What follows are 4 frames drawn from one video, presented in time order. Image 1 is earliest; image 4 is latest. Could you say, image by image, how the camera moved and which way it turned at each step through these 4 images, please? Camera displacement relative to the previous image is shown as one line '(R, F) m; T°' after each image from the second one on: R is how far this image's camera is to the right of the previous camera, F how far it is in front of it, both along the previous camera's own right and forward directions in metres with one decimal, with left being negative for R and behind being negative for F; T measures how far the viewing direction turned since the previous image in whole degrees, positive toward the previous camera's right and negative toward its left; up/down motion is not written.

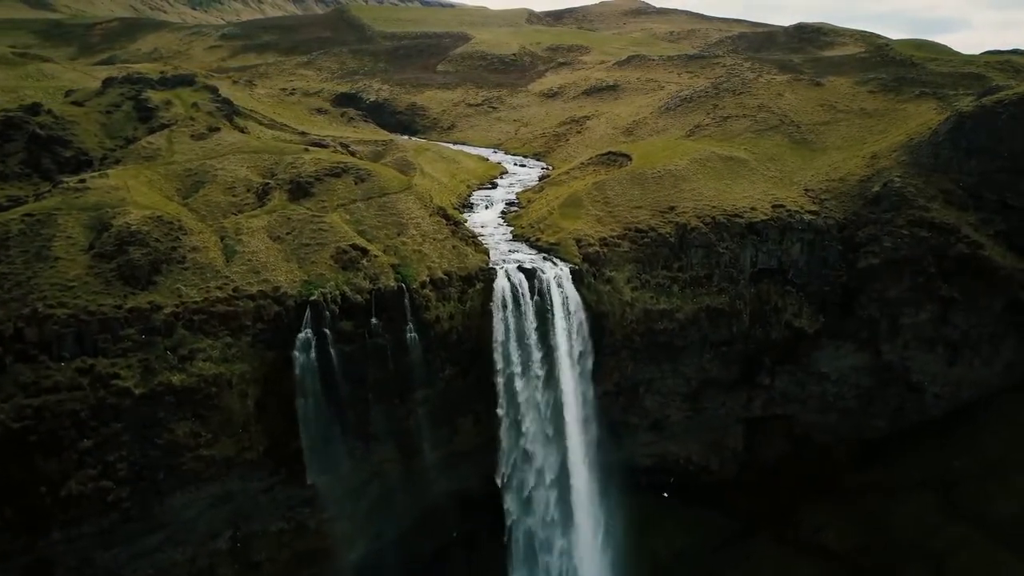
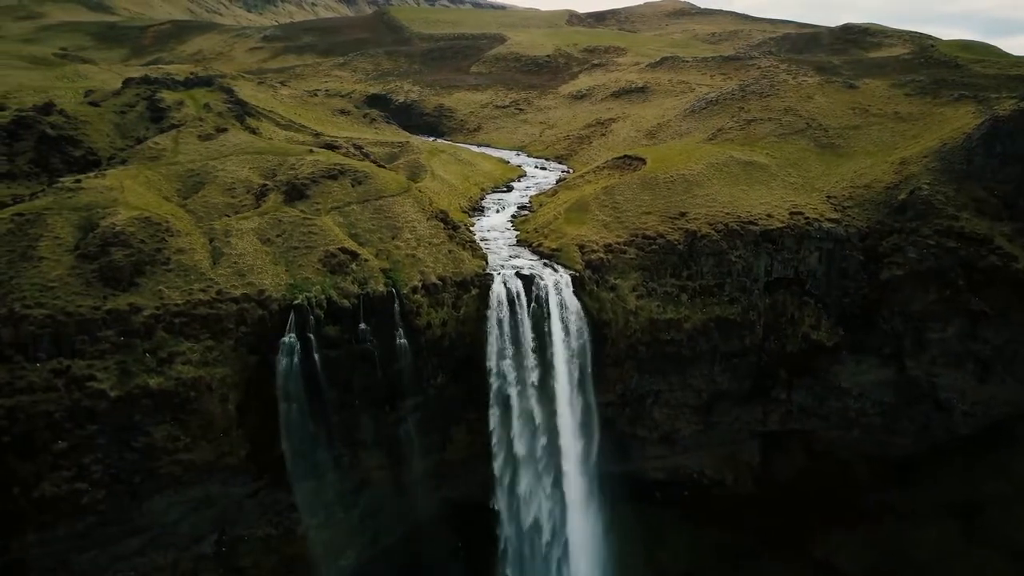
(+1.9, +1.0) m; -3°
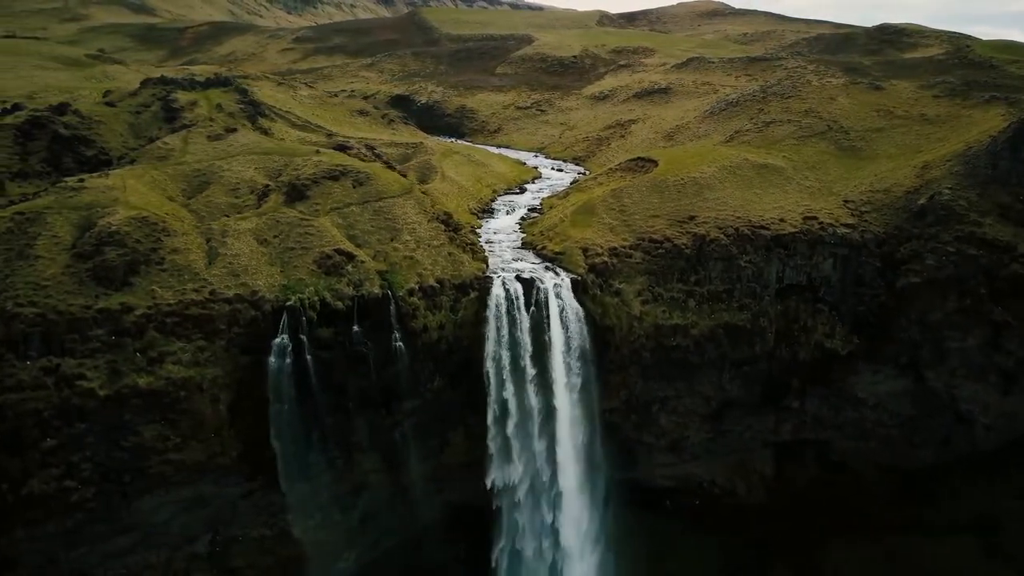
(+1.3, +0.5) m; -2°
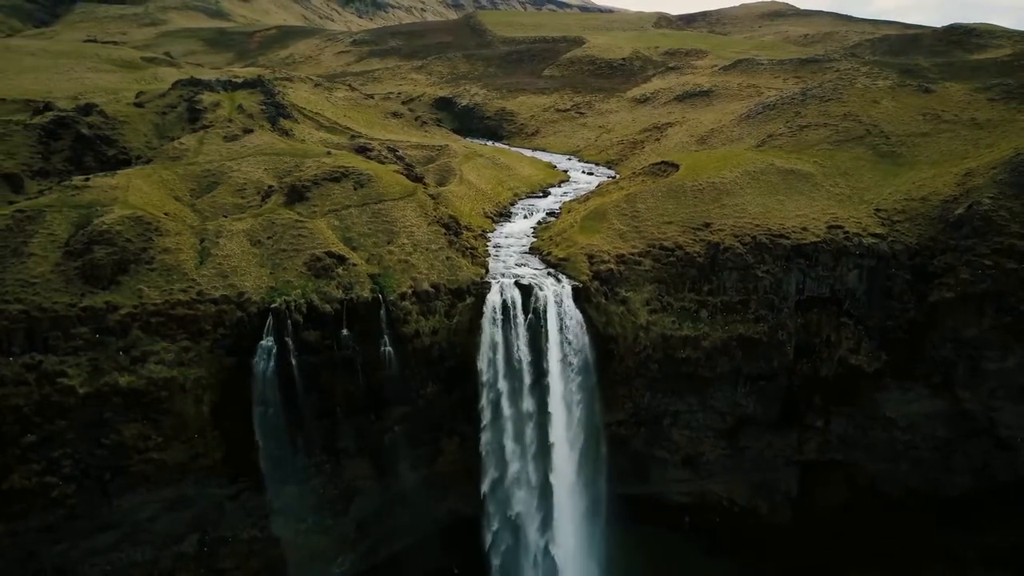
(+2.5, +0.9) m; -4°
